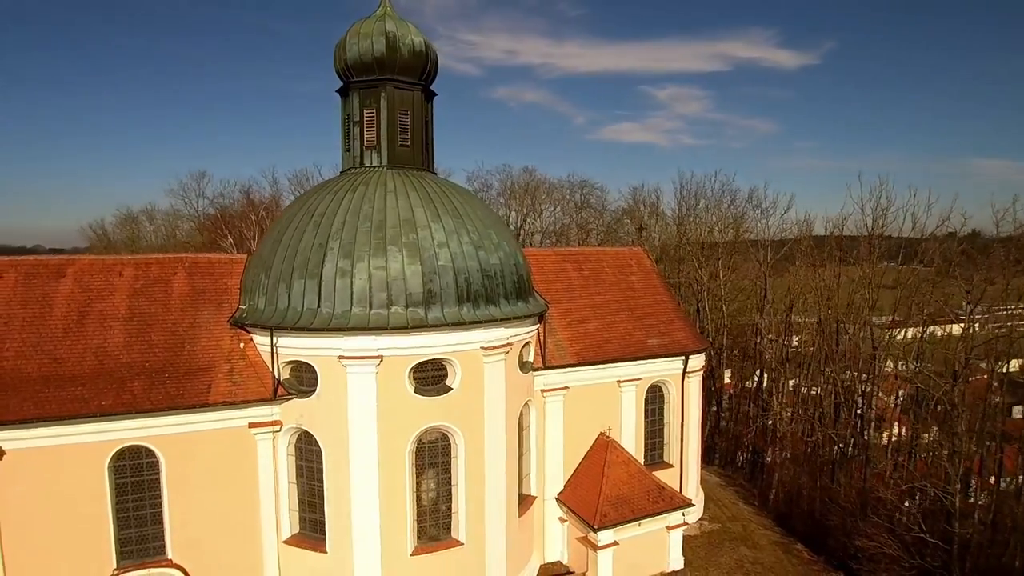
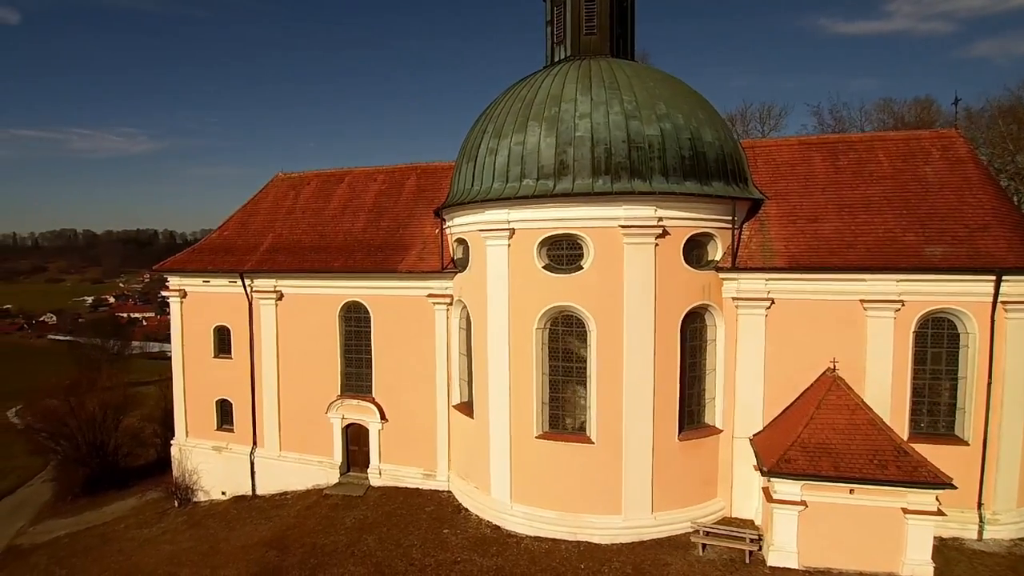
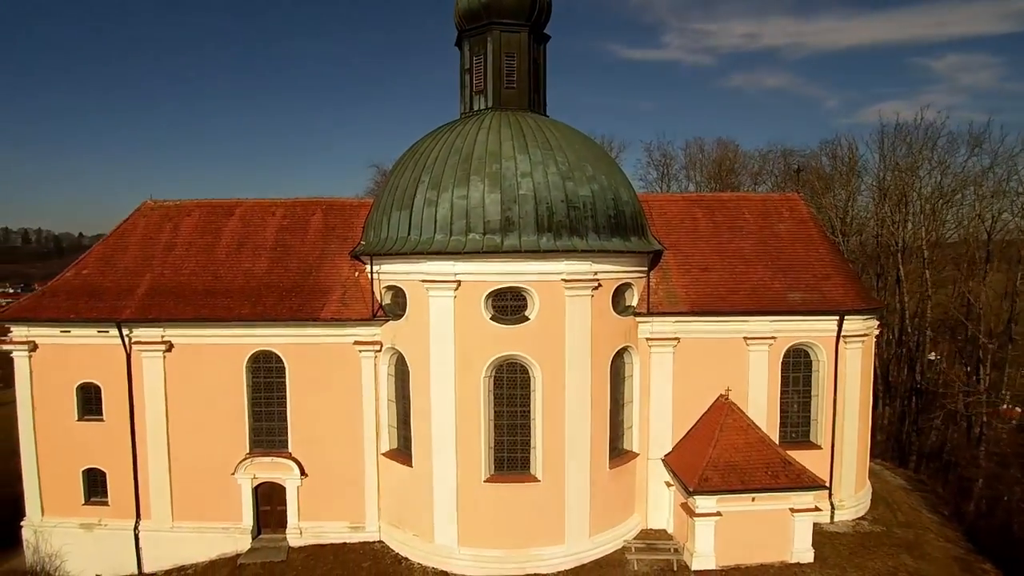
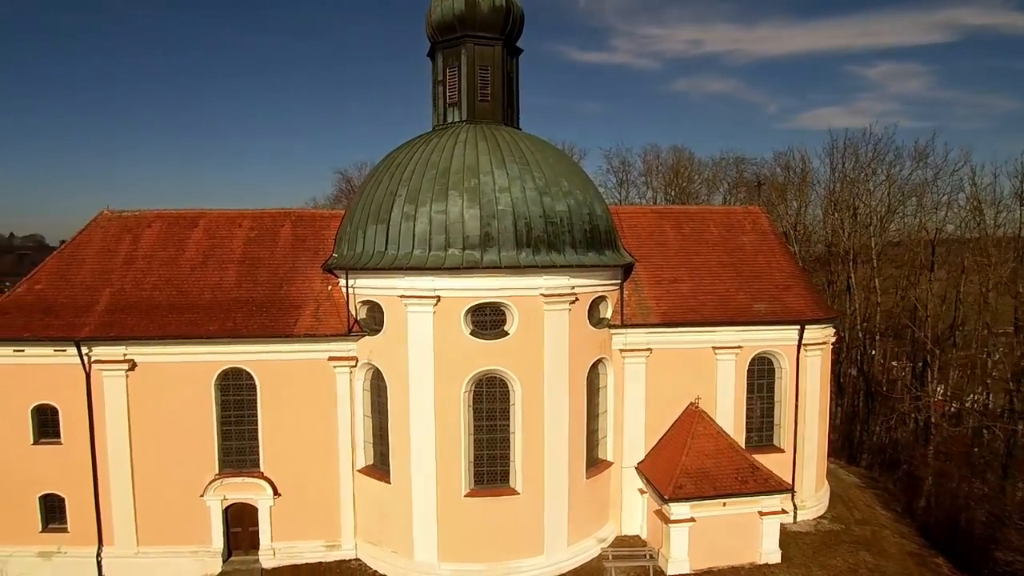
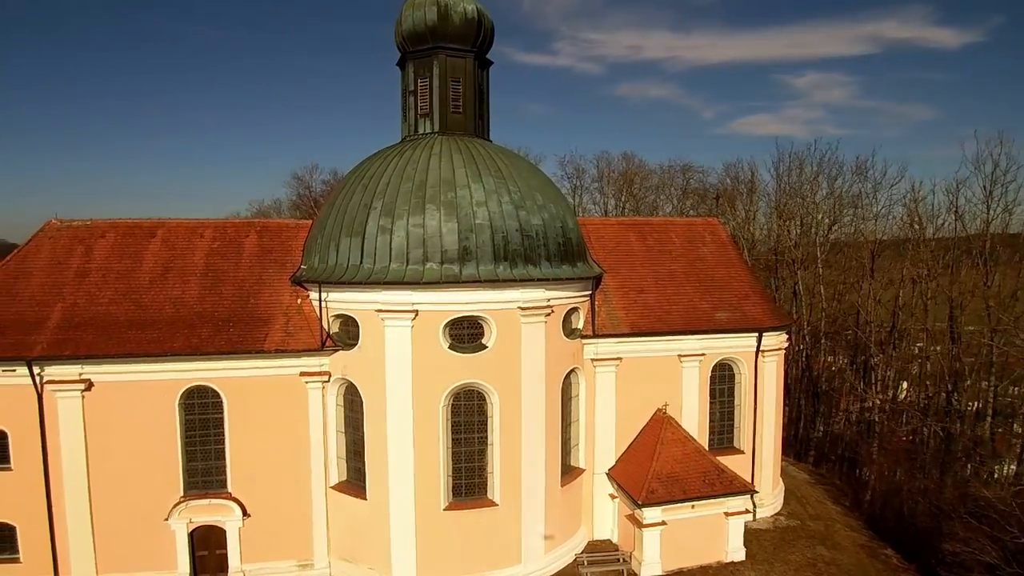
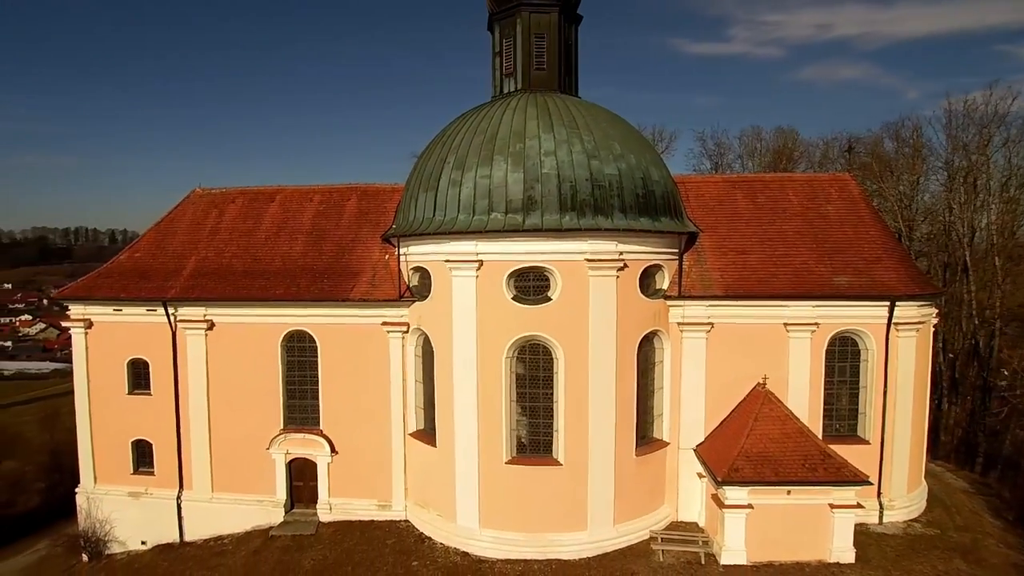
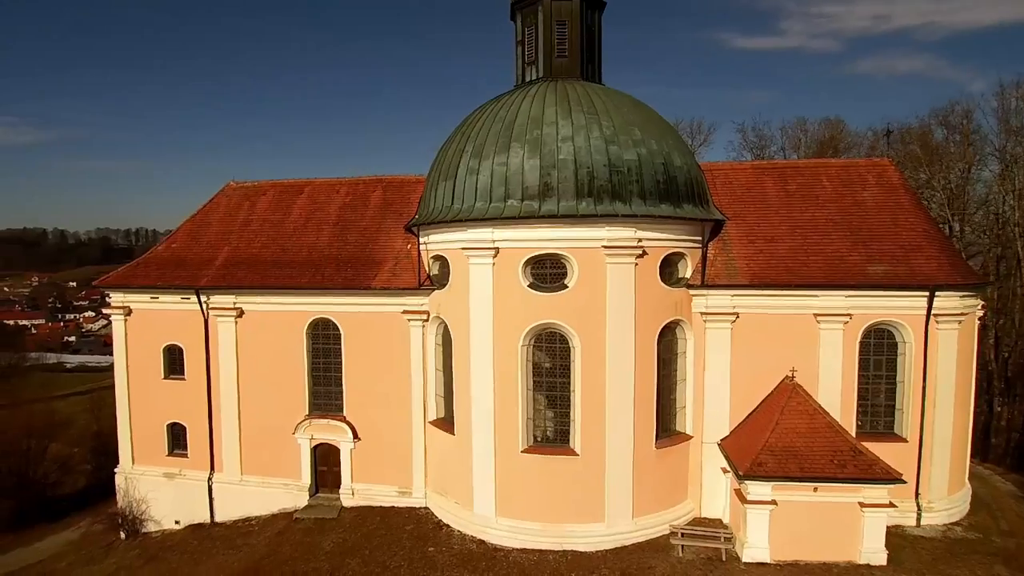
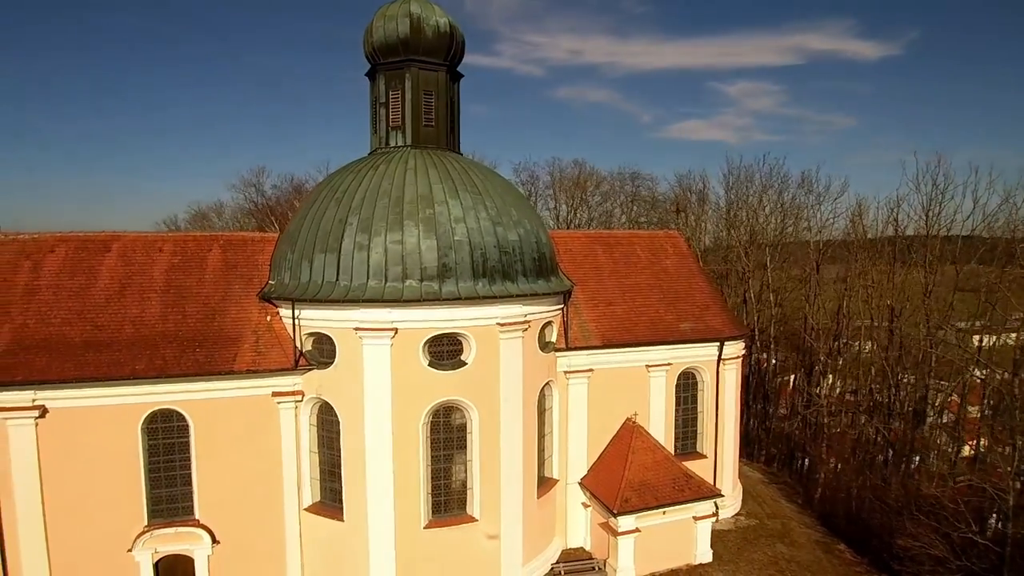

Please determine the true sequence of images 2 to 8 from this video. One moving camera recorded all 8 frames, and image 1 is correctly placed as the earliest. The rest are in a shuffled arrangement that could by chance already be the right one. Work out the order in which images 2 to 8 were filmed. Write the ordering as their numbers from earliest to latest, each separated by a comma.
8, 5, 4, 3, 6, 7, 2
